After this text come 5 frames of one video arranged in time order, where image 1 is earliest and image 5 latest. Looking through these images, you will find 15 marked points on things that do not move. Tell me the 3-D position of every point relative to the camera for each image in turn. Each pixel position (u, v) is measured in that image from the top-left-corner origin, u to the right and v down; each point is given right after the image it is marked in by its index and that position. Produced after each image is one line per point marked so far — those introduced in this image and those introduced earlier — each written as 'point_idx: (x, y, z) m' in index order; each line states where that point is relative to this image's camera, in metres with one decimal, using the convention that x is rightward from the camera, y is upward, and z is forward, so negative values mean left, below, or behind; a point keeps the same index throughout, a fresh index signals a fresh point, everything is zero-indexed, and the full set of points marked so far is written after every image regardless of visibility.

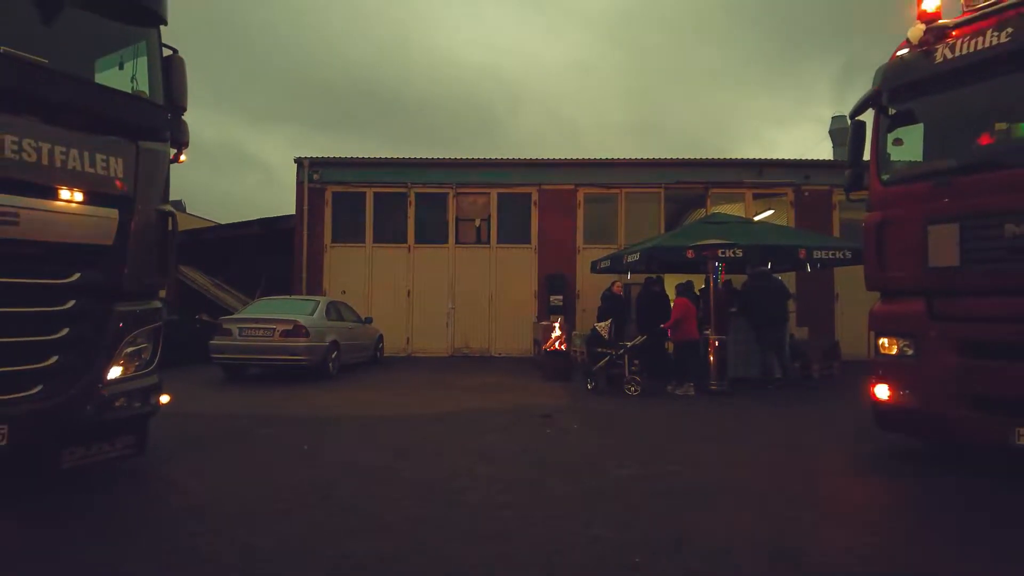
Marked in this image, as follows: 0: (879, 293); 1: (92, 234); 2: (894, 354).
0: (+2.9, 0.0, +5.5) m
1: (-2.5, +0.3, +4.2) m
2: (+2.8, -0.5, +5.2) m
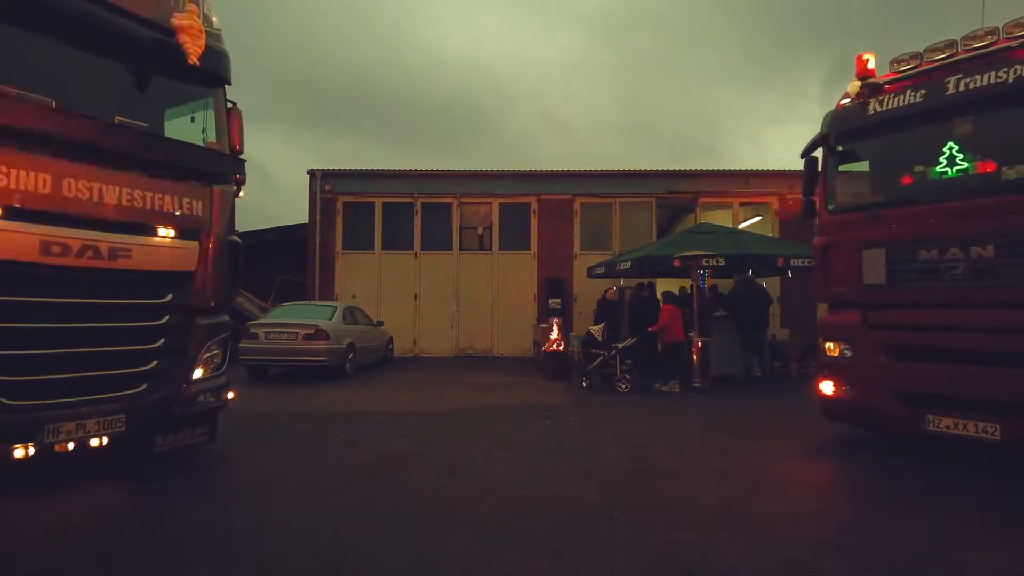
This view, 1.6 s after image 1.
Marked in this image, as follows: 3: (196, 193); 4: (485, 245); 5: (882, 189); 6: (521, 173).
0: (+2.9, -0.2, +6.5) m
1: (-2.5, +0.2, +5.2) m
2: (+2.9, -0.6, +6.2) m
3: (-2.4, +0.7, +5.4) m
4: (-0.7, +1.1, +17.9) m
5: (+3.2, +0.9, +6.0) m
6: (+0.2, +2.9, +17.8) m
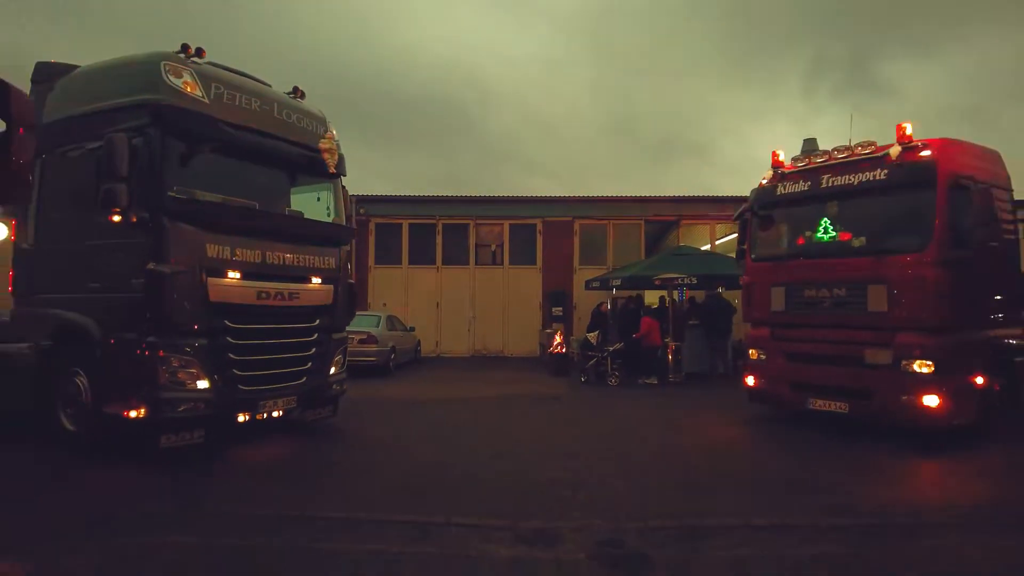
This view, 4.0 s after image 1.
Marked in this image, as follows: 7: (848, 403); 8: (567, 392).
0: (+3.2, -0.5, +9.4) m
1: (-2.2, -0.1, +8.1) m
2: (+3.2, -0.9, +9.1) m
3: (-2.2, +0.4, +8.3) m
4: (-0.4, +0.8, +20.8) m
5: (+3.5, +0.5, +8.9) m
6: (+0.5, +2.6, +20.6) m
7: (+3.8, -1.3, +7.9) m
8: (+1.0, -2.0, +13.5) m
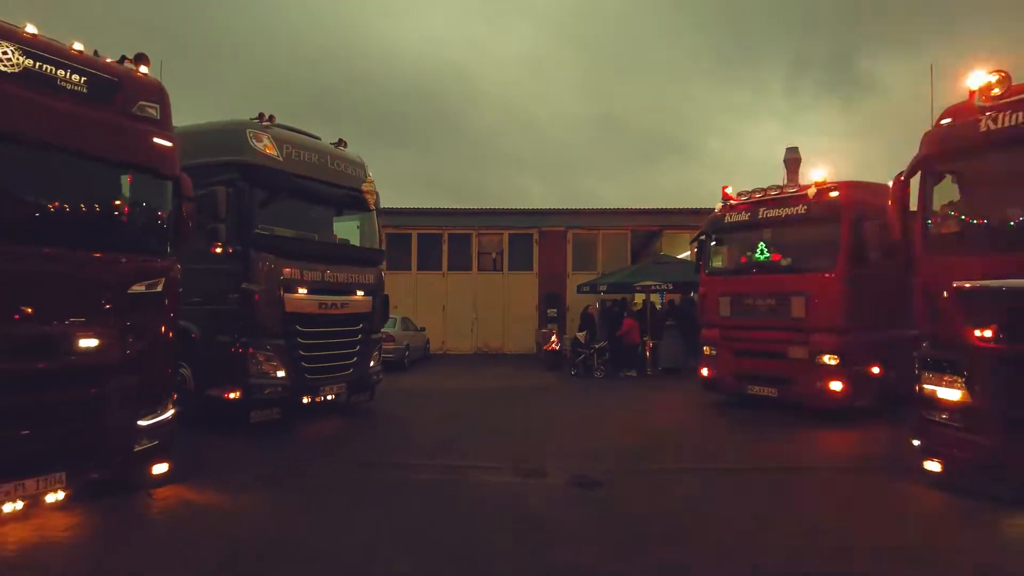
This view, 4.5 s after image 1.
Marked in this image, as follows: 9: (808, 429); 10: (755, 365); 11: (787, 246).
0: (+3.2, -0.6, +11.6) m
1: (-2.2, -0.3, +10.3) m
2: (+3.2, -1.1, +11.3) m
3: (-2.1, +0.3, +10.5) m
4: (-0.5, +0.7, +22.9) m
5: (+3.5, +0.4, +11.1) m
6: (+0.4, +2.5, +22.8) m
7: (+3.8, -1.5, +10.1) m
8: (+1.0, -2.1, +15.7) m
9: (+4.0, -1.9, +9.5) m
10: (+3.6, -1.2, +10.5) m
11: (+4.0, +0.6, +10.3) m
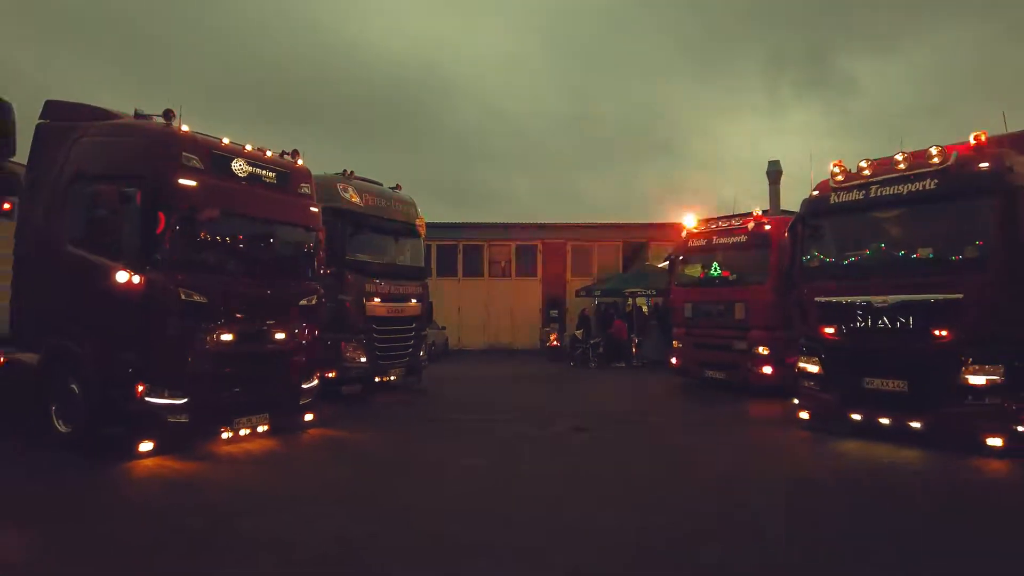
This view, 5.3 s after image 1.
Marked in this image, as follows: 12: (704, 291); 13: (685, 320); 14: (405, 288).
0: (+3.5, -0.8, +15.0) m
1: (-1.9, -0.5, +13.6) m
2: (+3.5, -1.2, +14.7) m
3: (-1.9, +0.1, +13.8) m
4: (-0.2, +0.6, +26.3) m
5: (+3.8, +0.2, +14.5) m
6: (+0.7, +2.4, +26.2) m
7: (+4.1, -1.6, +13.5) m
8: (+1.3, -2.3, +19.1) m
9: (+4.3, -2.1, +12.9) m
10: (+3.9, -1.3, +13.9) m
11: (+4.3, +0.4, +13.7) m
12: (+3.9, -0.1, +14.2) m
13: (+3.6, -0.7, +14.6) m
14: (-2.1, 0.0, +13.3) m
